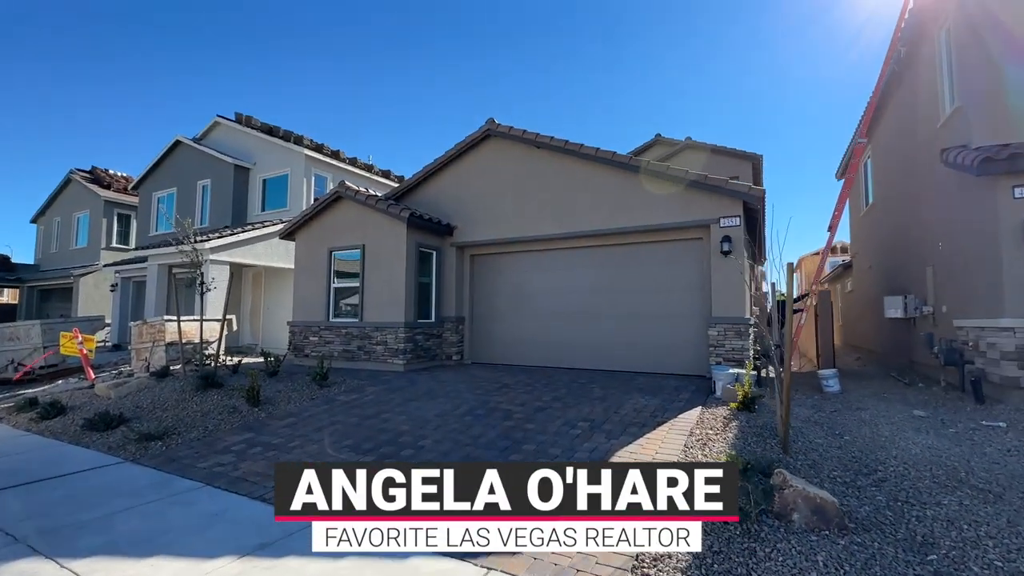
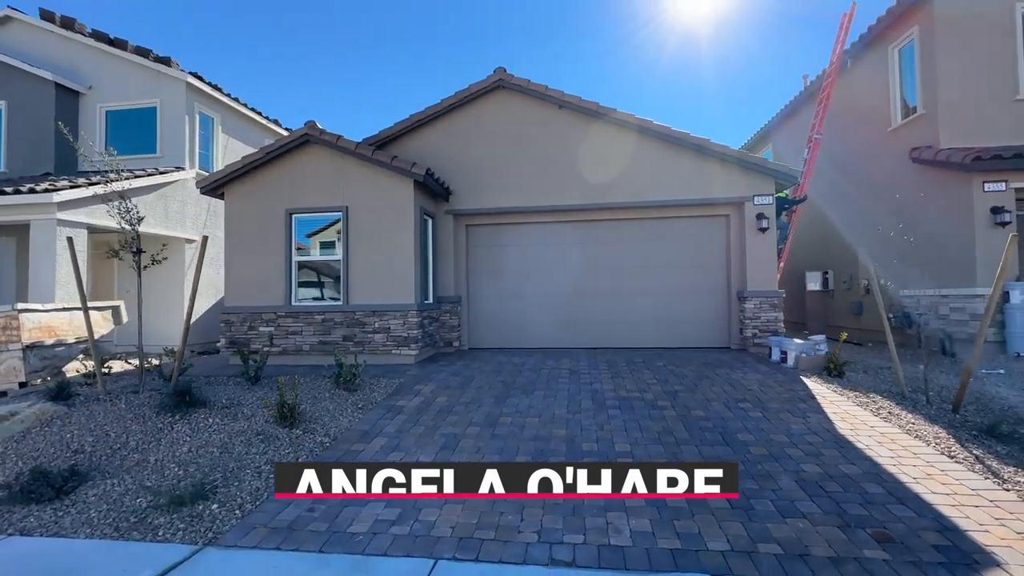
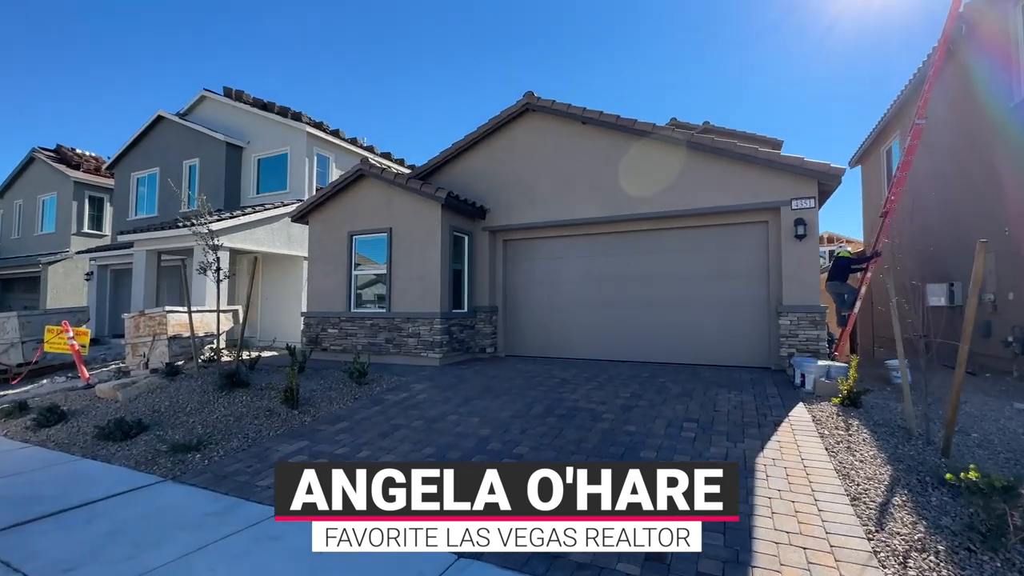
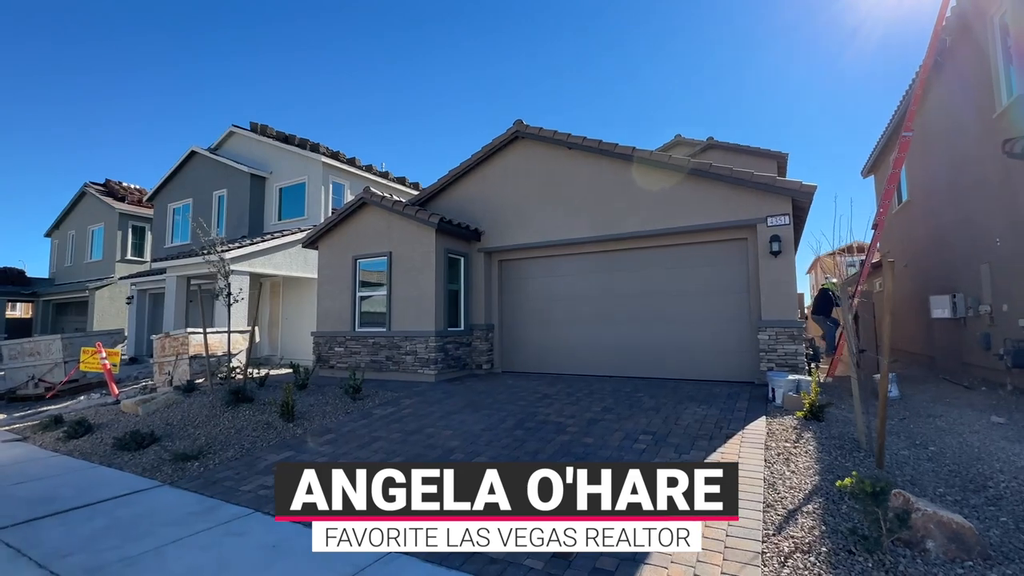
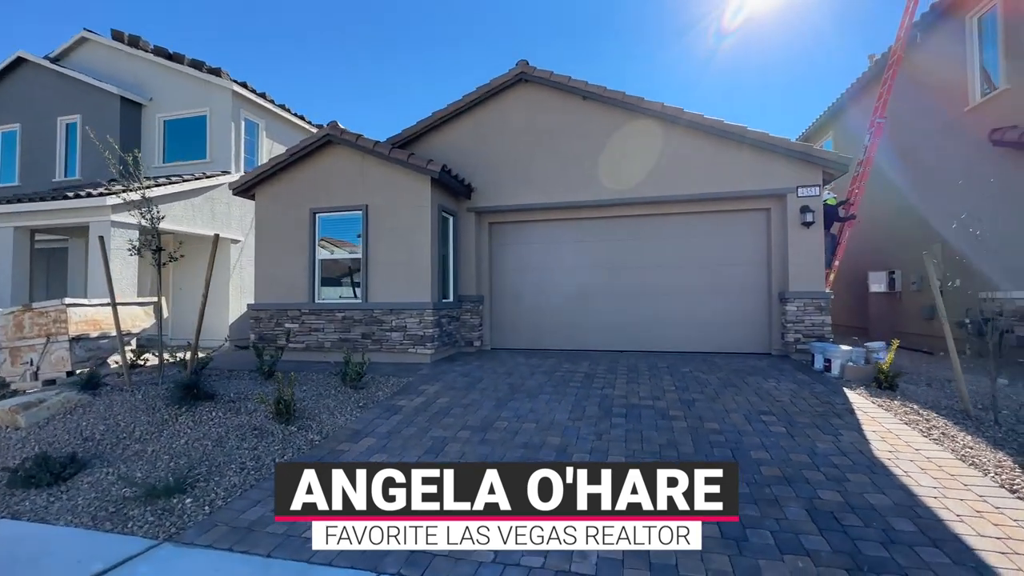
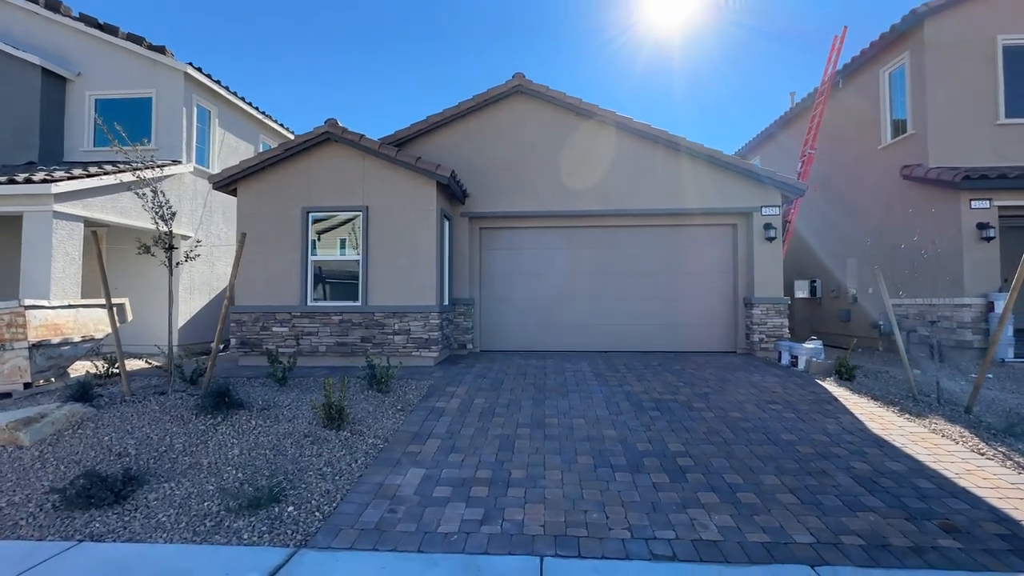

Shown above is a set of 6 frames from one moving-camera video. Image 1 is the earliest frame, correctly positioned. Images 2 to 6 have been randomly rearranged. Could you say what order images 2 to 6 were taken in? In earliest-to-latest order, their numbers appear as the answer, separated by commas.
4, 3, 5, 2, 6
